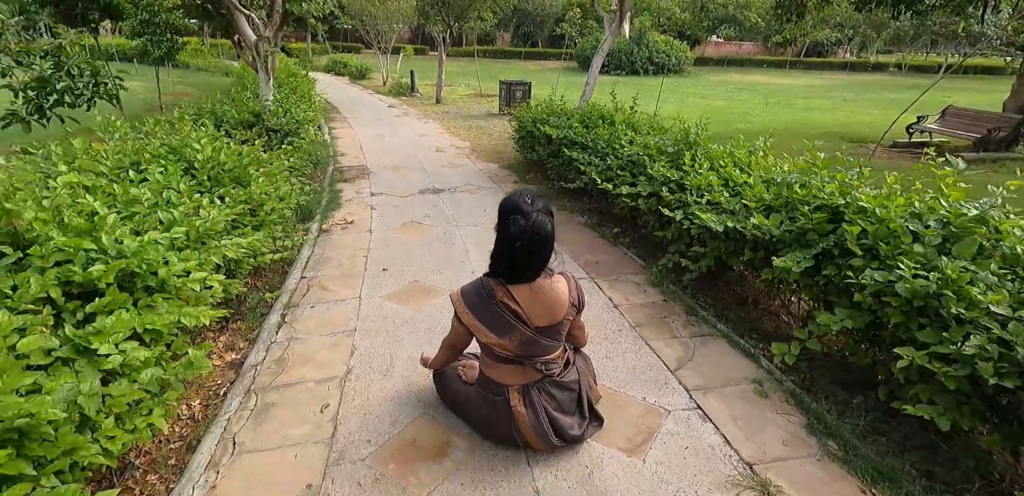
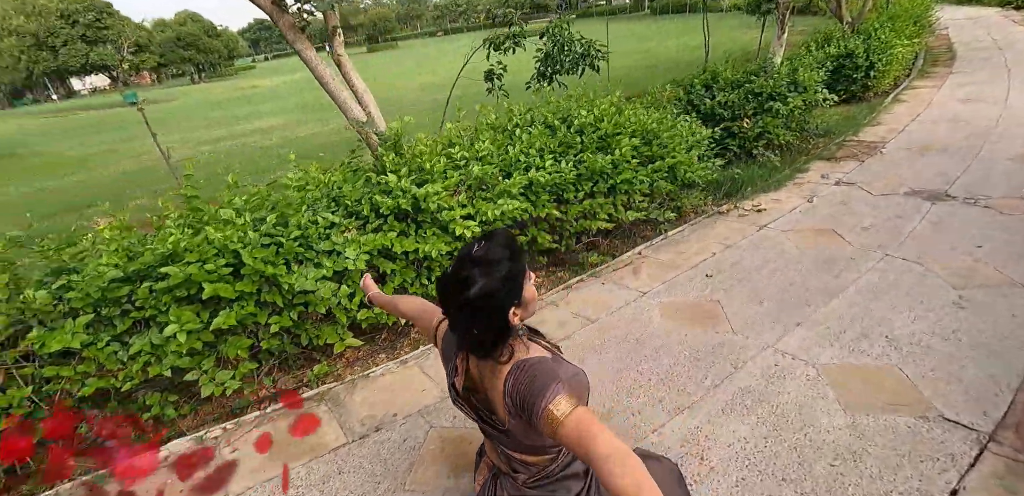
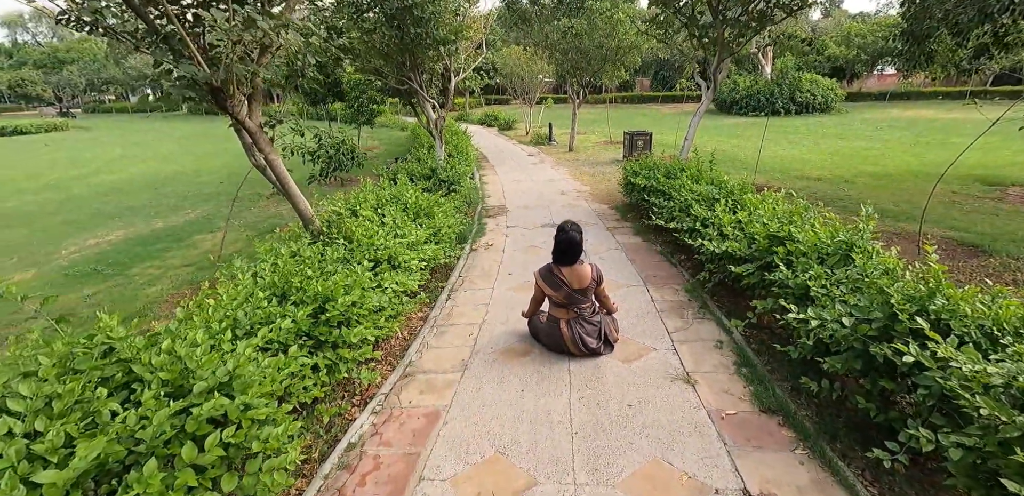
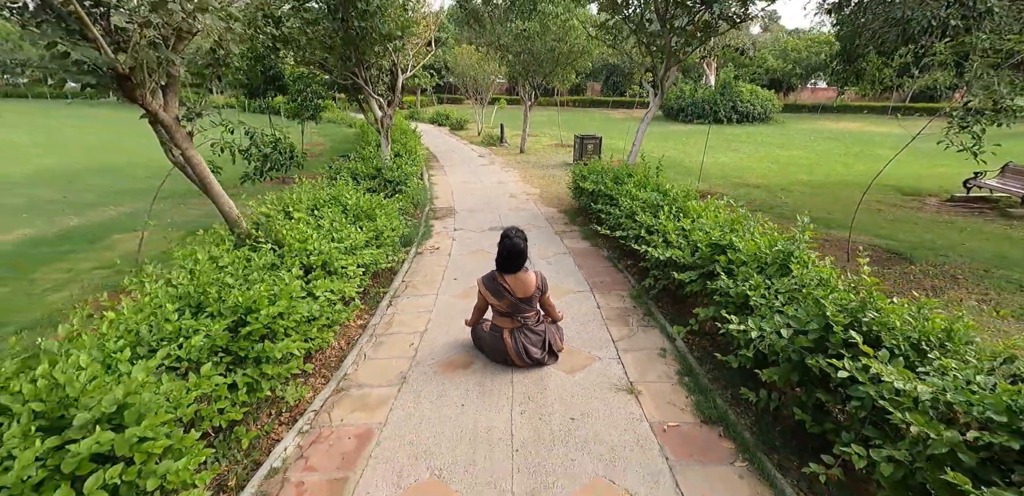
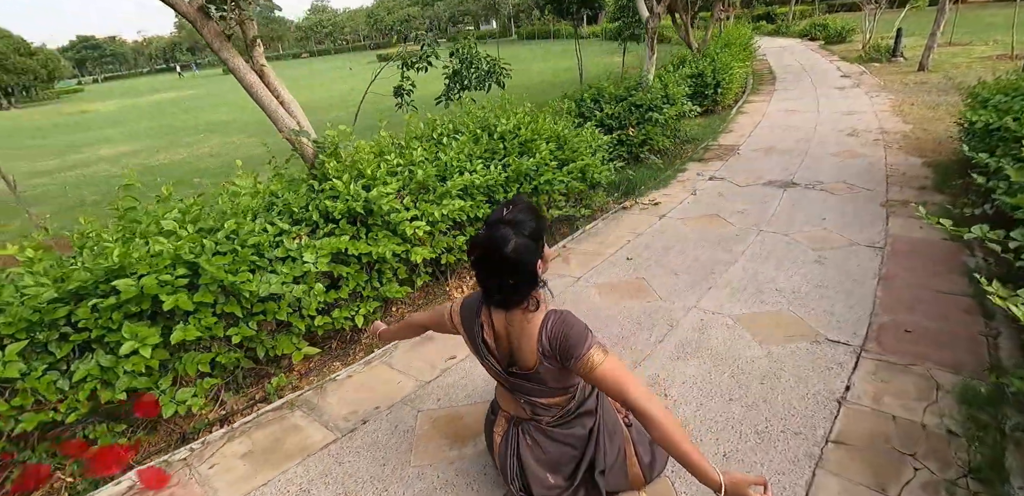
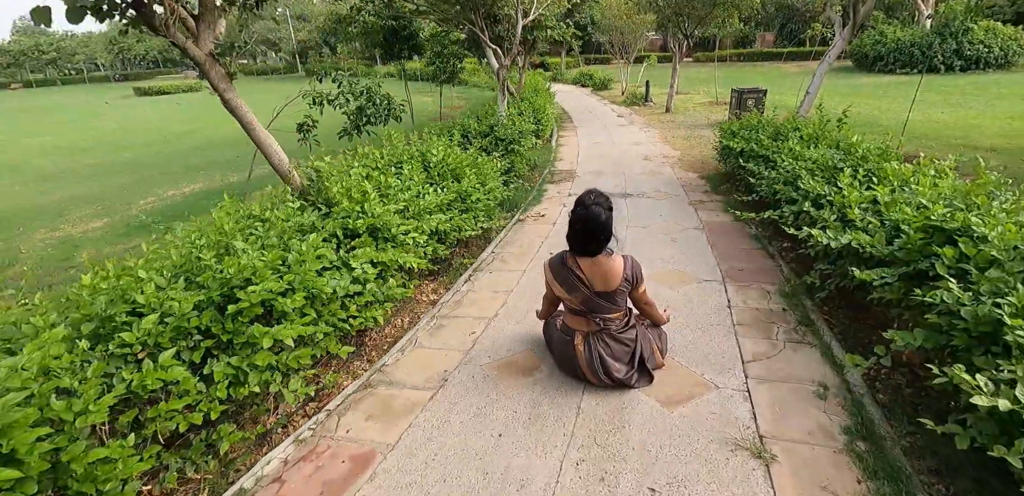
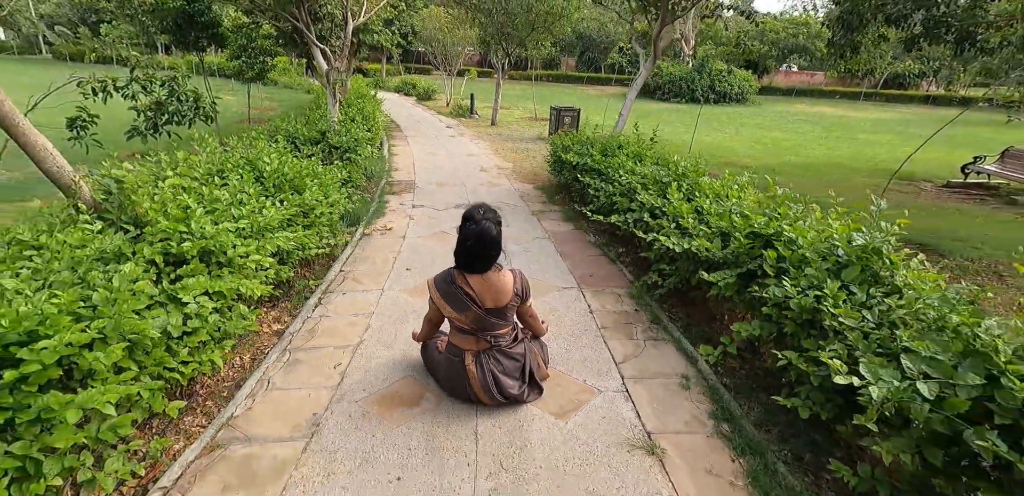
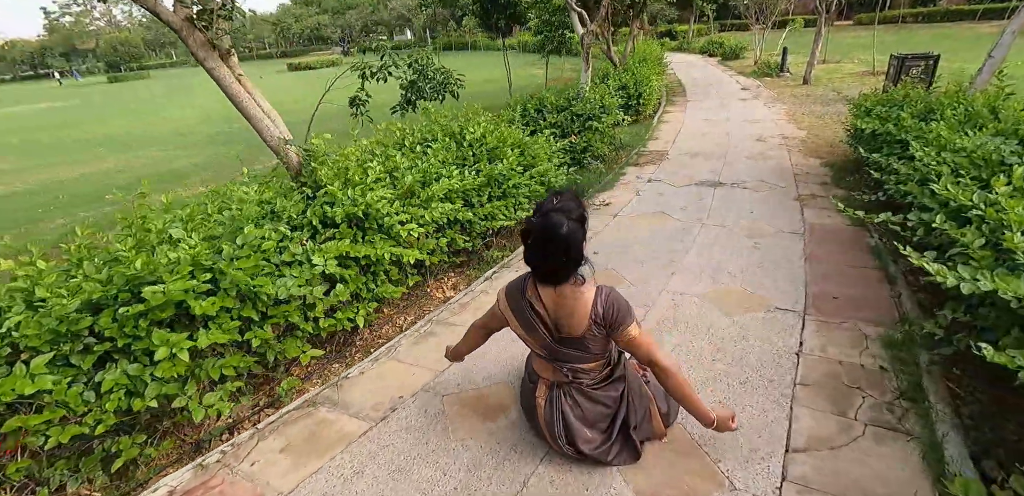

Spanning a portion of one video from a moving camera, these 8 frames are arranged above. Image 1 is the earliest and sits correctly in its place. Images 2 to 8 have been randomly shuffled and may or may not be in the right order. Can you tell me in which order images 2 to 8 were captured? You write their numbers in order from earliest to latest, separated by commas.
7, 4, 3, 6, 8, 5, 2
